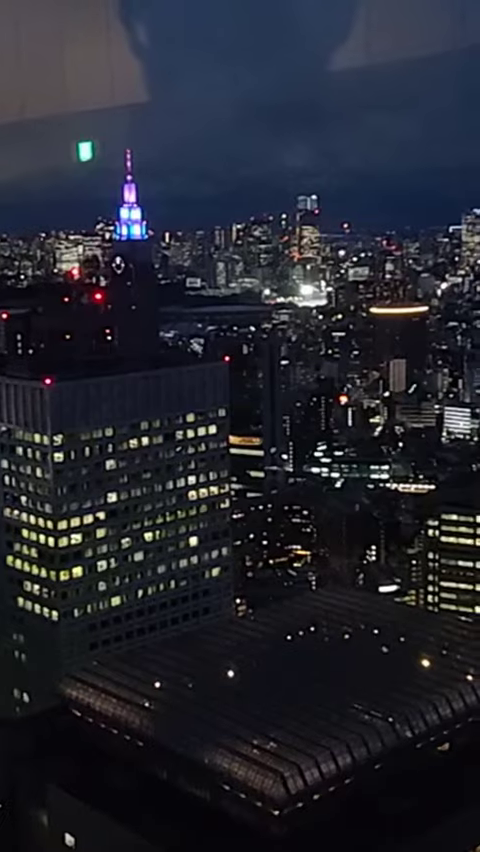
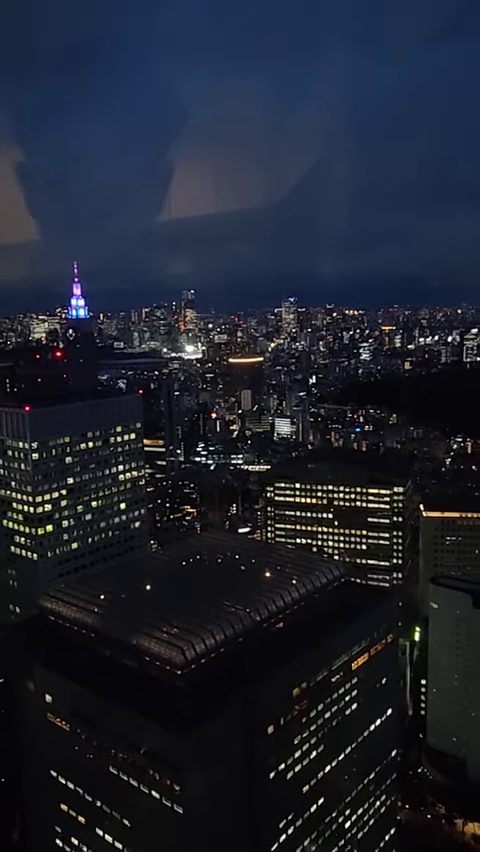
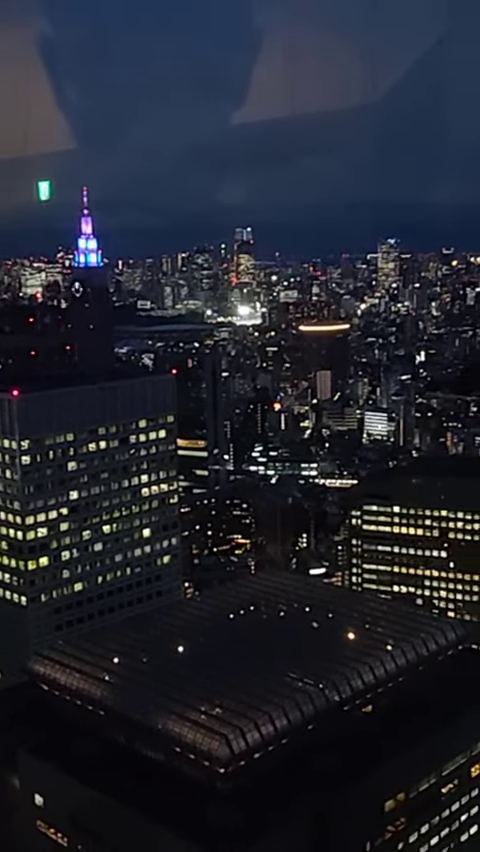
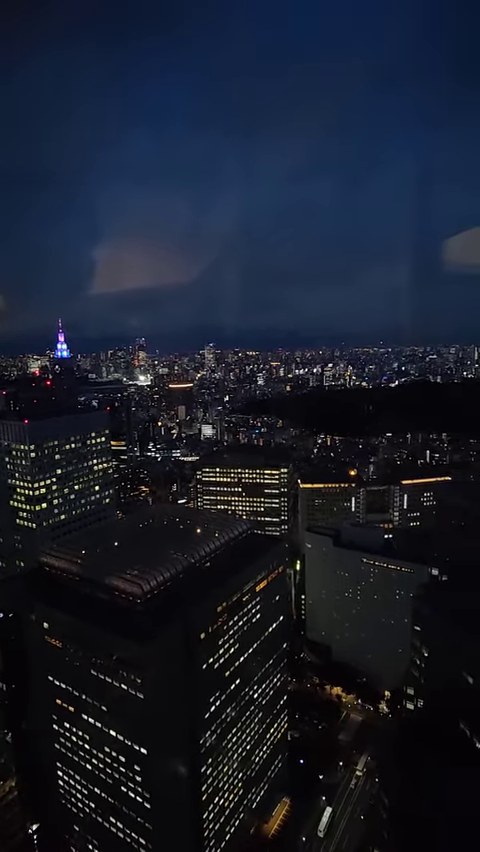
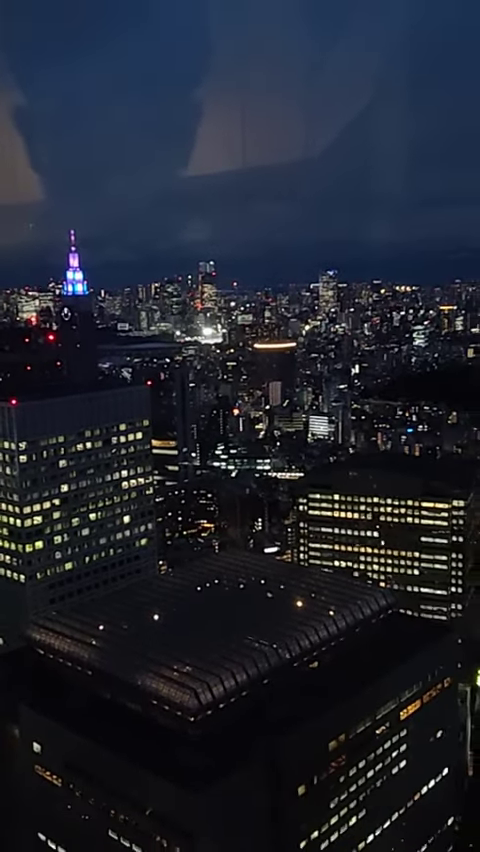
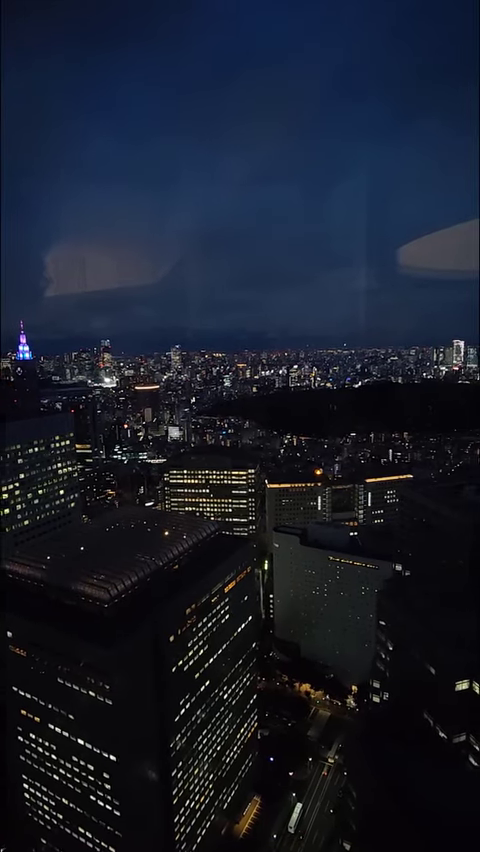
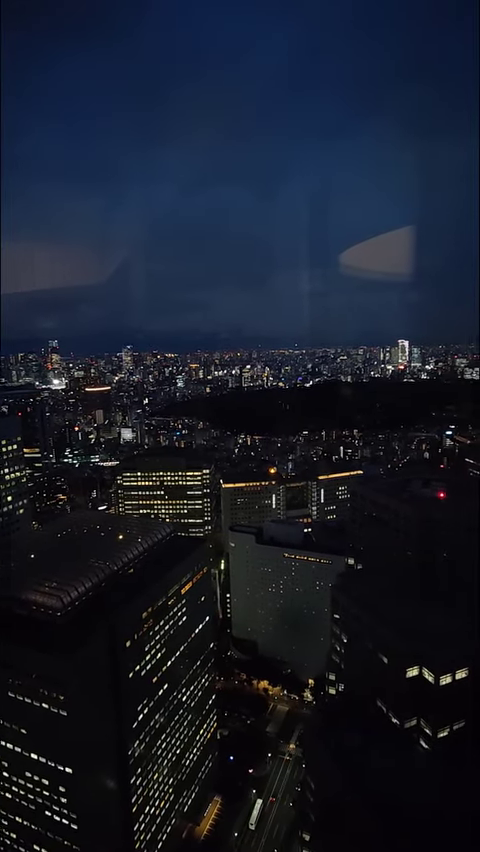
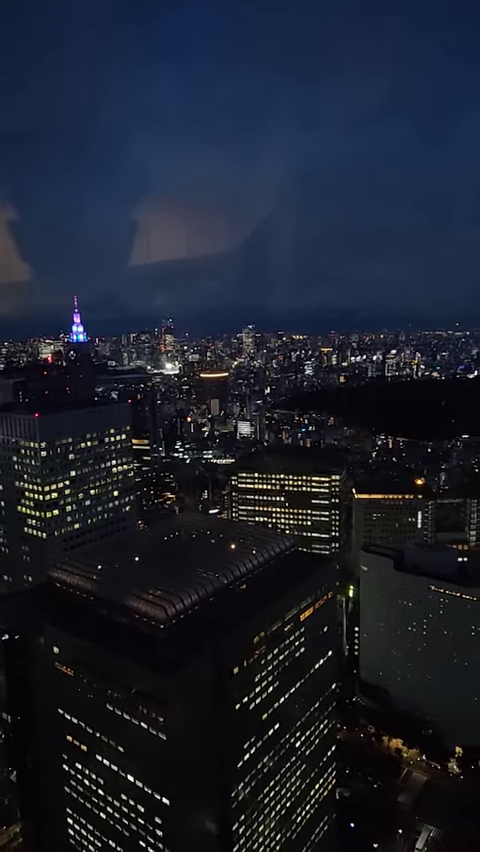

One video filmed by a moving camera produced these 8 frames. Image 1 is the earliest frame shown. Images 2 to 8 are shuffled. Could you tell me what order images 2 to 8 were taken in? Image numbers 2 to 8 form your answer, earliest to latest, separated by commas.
3, 5, 2, 8, 4, 6, 7
